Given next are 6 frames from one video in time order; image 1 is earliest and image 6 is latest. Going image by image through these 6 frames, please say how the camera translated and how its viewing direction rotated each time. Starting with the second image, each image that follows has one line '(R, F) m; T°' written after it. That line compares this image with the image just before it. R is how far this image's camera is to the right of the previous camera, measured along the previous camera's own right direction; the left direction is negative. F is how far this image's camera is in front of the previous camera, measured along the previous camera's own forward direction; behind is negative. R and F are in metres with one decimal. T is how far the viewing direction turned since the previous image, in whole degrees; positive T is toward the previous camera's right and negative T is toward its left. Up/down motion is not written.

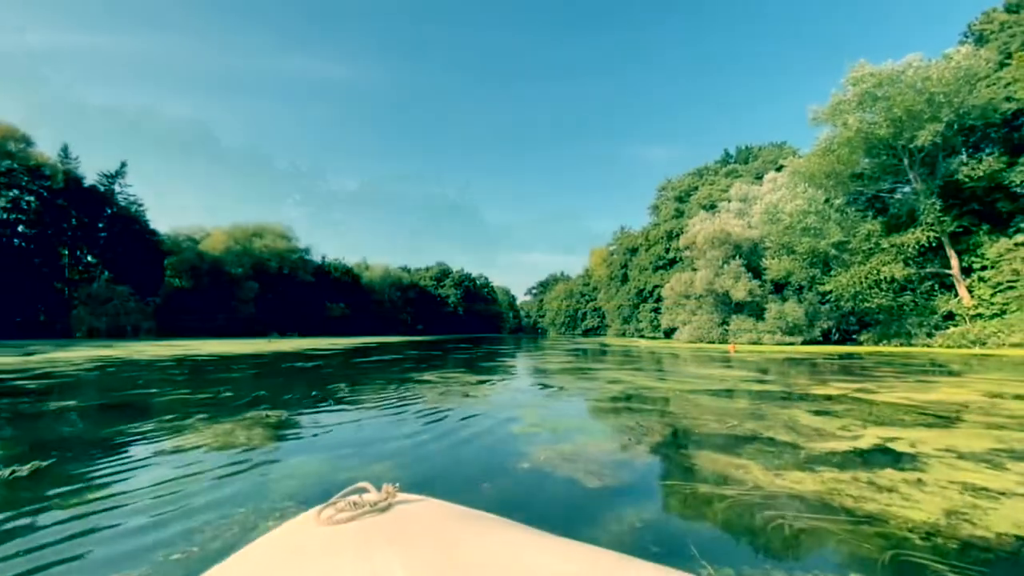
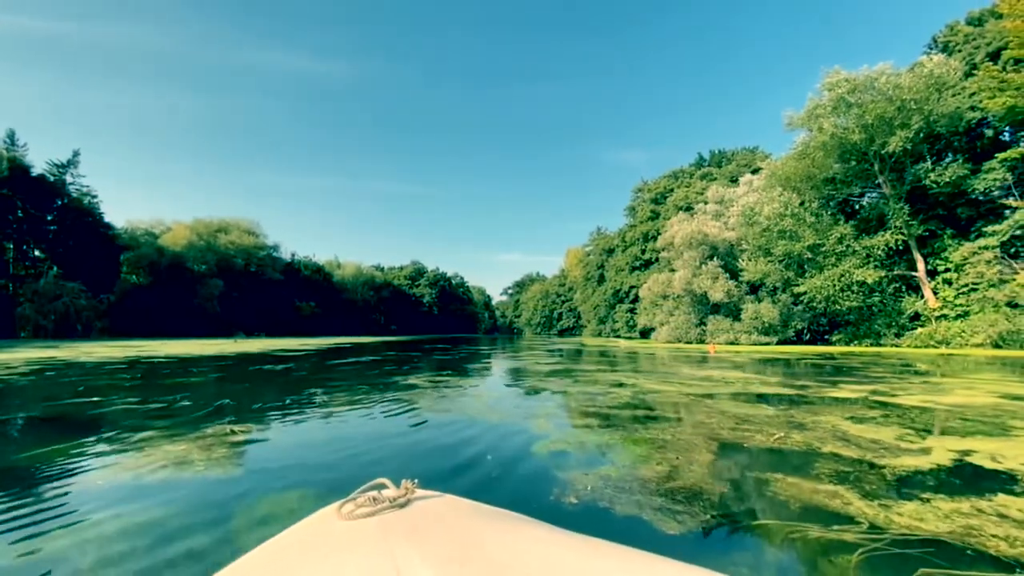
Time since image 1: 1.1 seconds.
(-0.3, +0.5) m; +3°
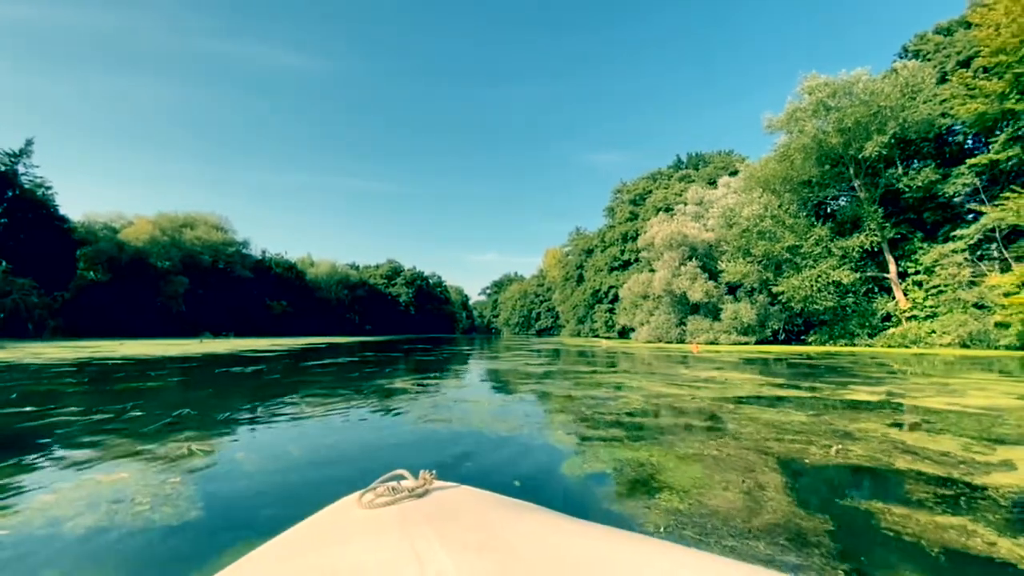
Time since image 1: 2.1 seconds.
(-0.2, +0.5) m; +3°
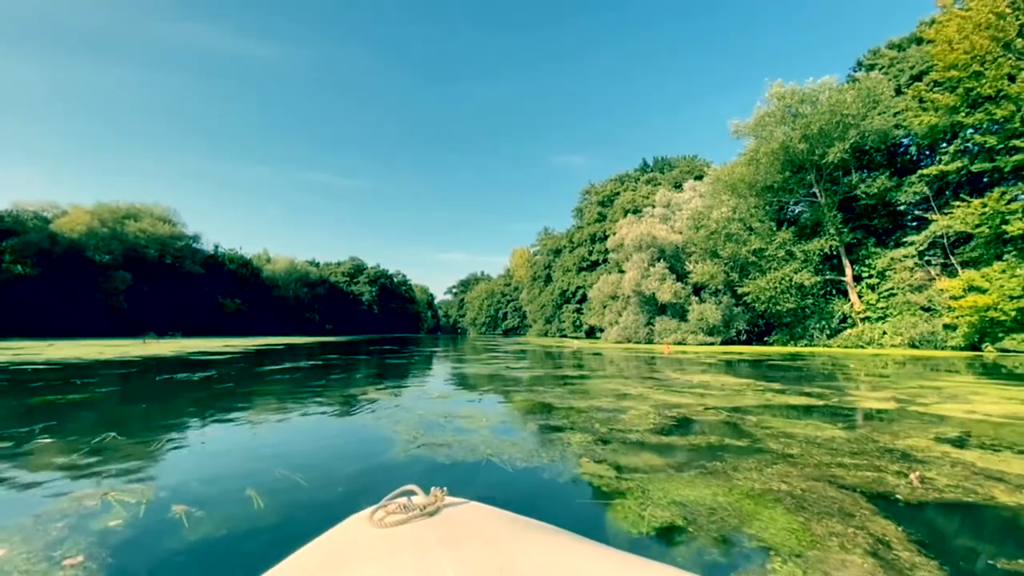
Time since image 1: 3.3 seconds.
(-0.3, +0.5) m; +4°
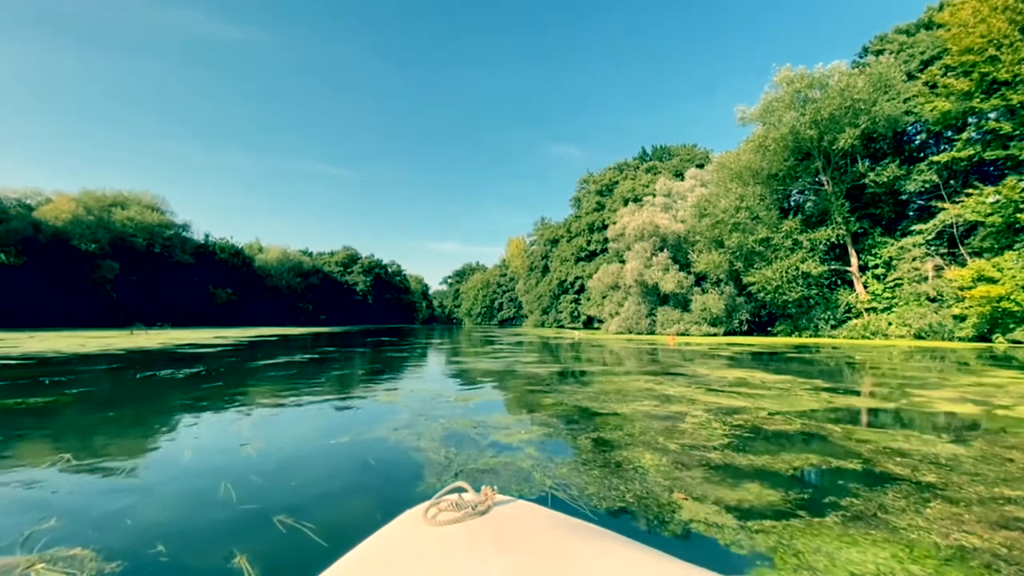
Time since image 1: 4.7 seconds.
(-0.3, +0.6) m; +1°
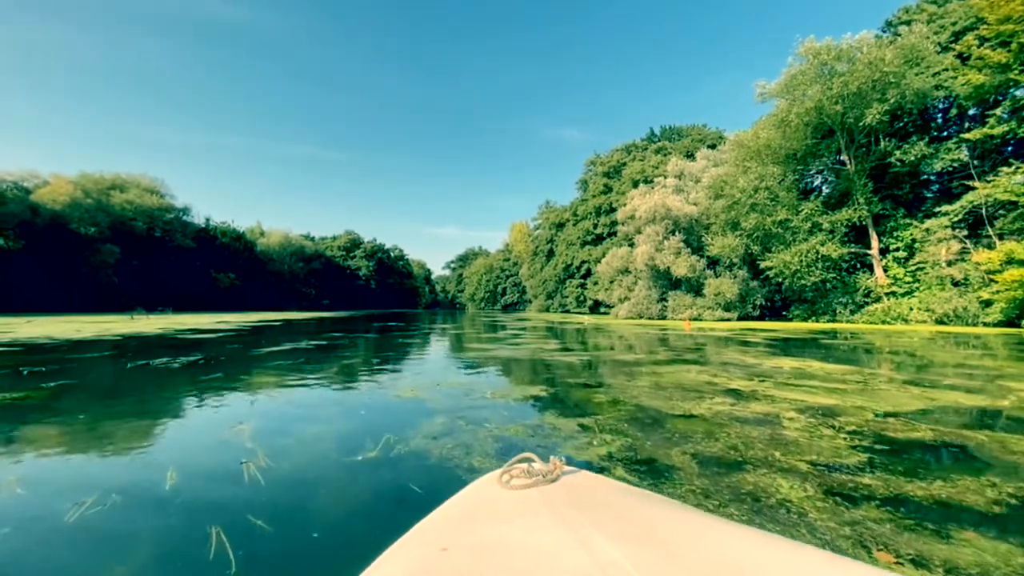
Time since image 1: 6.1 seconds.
(-0.3, +0.6) m; 0°
